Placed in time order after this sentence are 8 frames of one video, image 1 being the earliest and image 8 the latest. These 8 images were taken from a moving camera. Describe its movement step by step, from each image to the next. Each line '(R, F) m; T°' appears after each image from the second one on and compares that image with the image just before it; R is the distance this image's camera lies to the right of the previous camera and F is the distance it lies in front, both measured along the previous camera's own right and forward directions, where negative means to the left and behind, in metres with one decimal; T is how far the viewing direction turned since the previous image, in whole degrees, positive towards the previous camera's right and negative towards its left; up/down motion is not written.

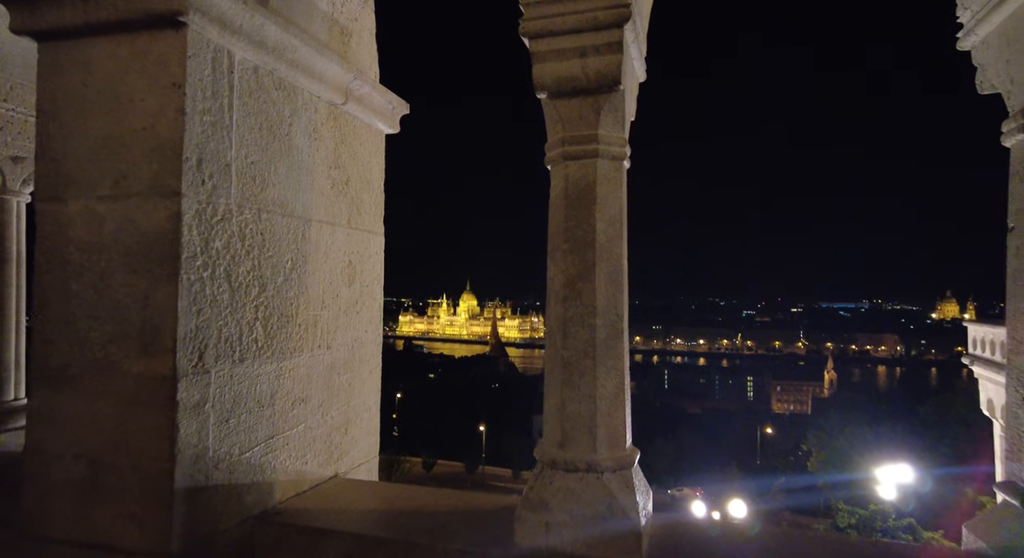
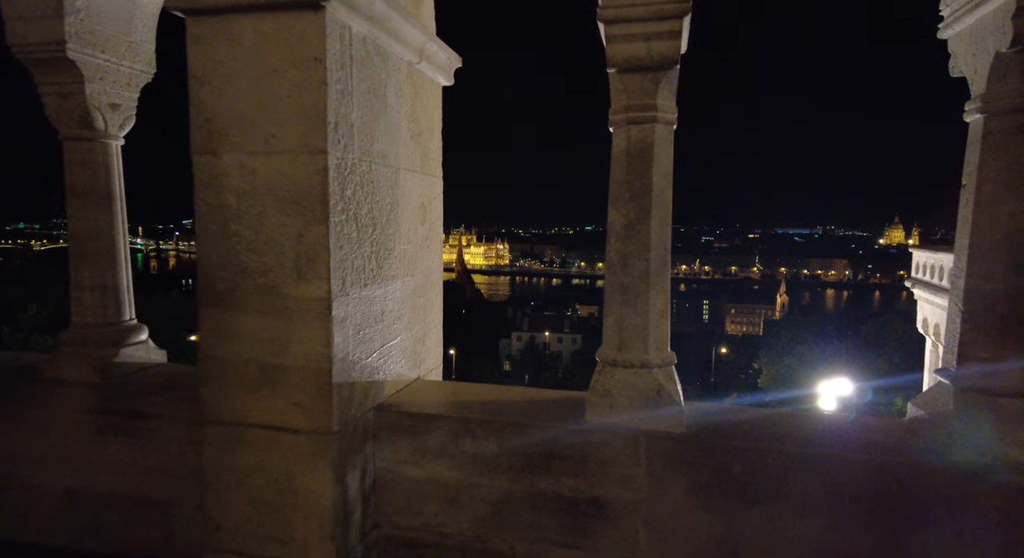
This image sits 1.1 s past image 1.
(-0.3, -0.4) m; +3°
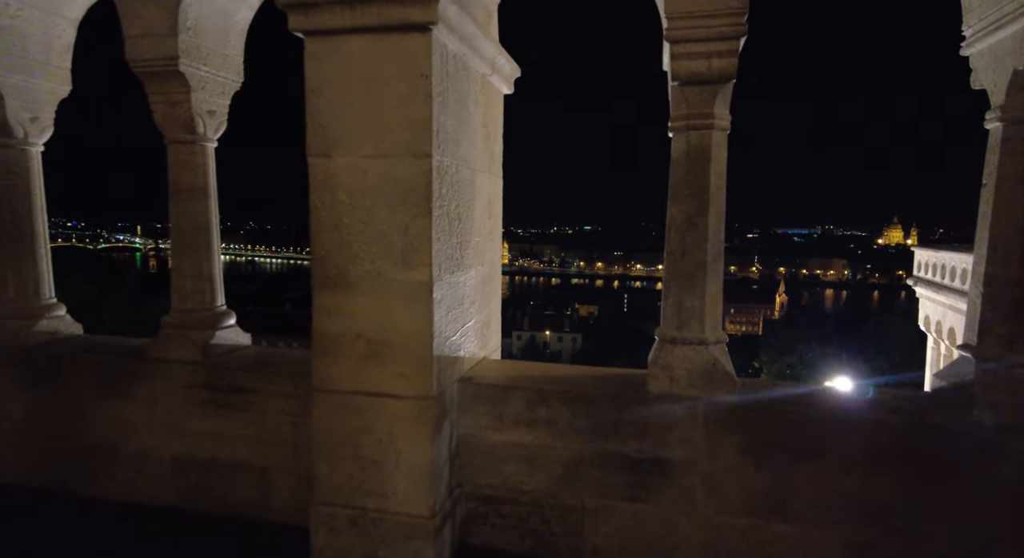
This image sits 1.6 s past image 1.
(-0.3, -0.3) m; 0°
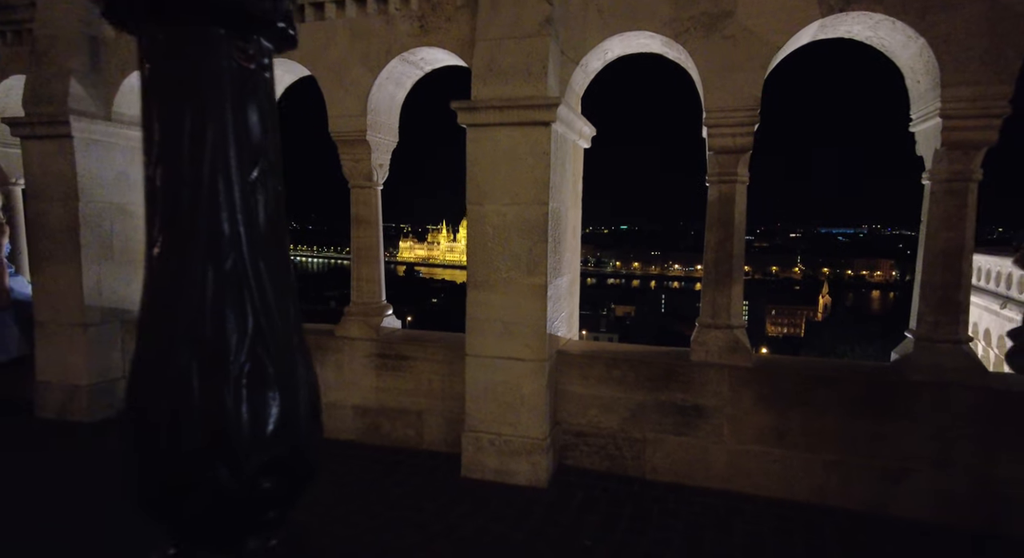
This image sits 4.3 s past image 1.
(-0.3, -1.1) m; -3°
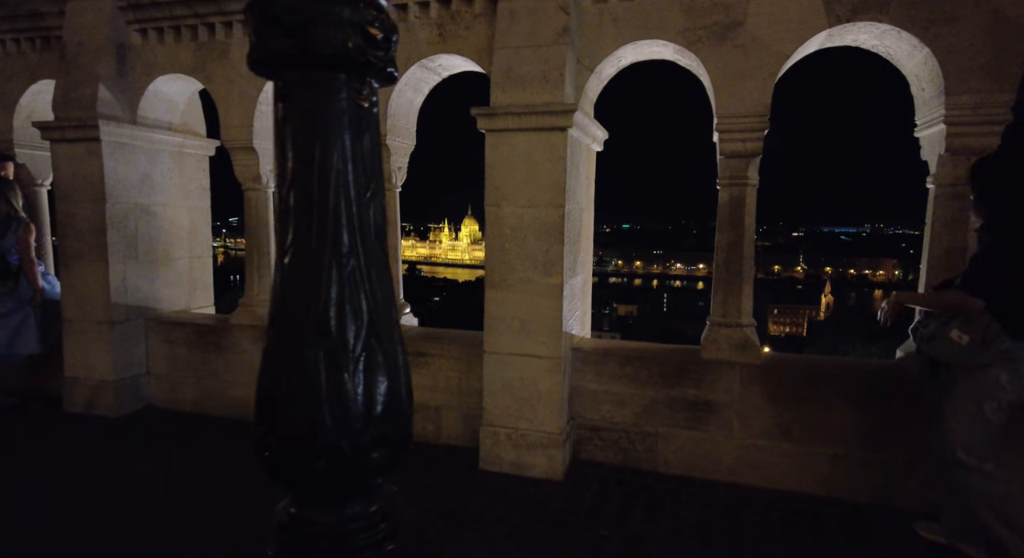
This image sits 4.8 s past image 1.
(-0.1, -0.1) m; 0°
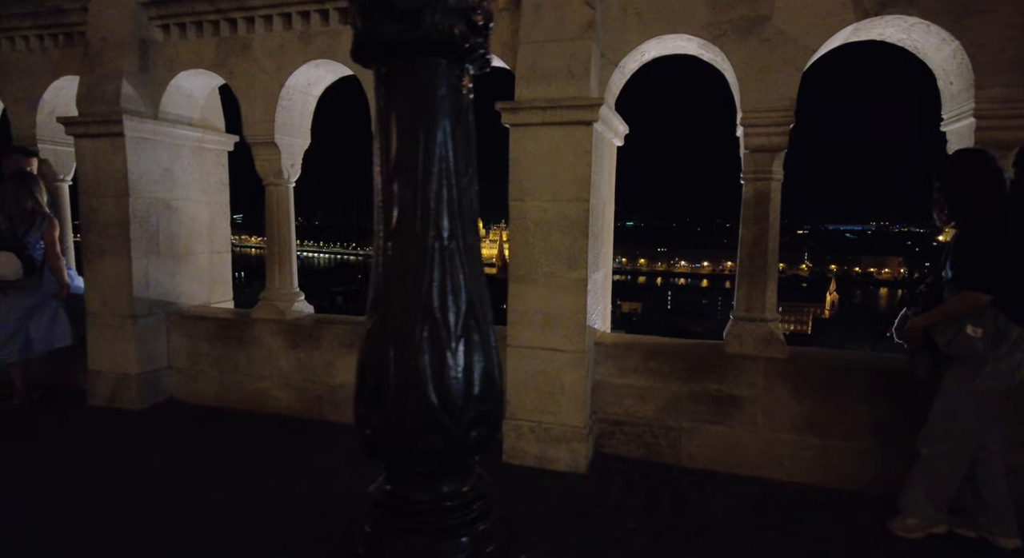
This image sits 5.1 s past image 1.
(-0.1, 0.0) m; 0°
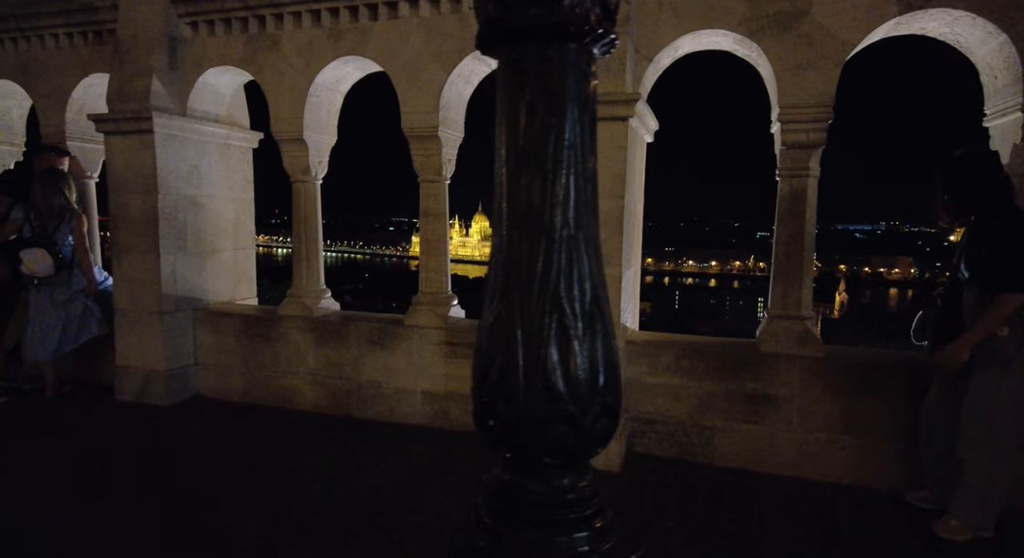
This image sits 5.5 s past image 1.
(-0.1, 0.0) m; -1°
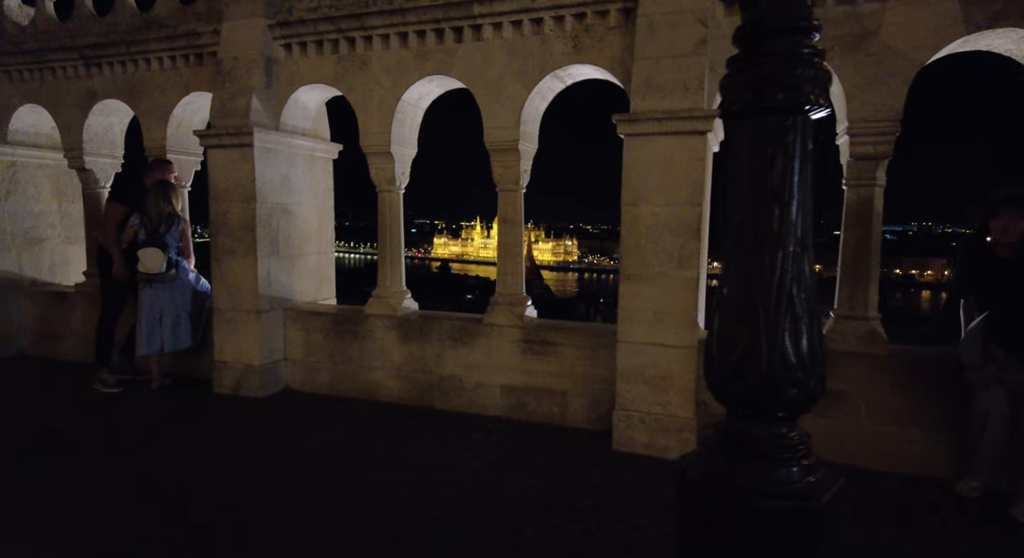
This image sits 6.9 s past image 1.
(-0.3, -0.3) m; -2°
